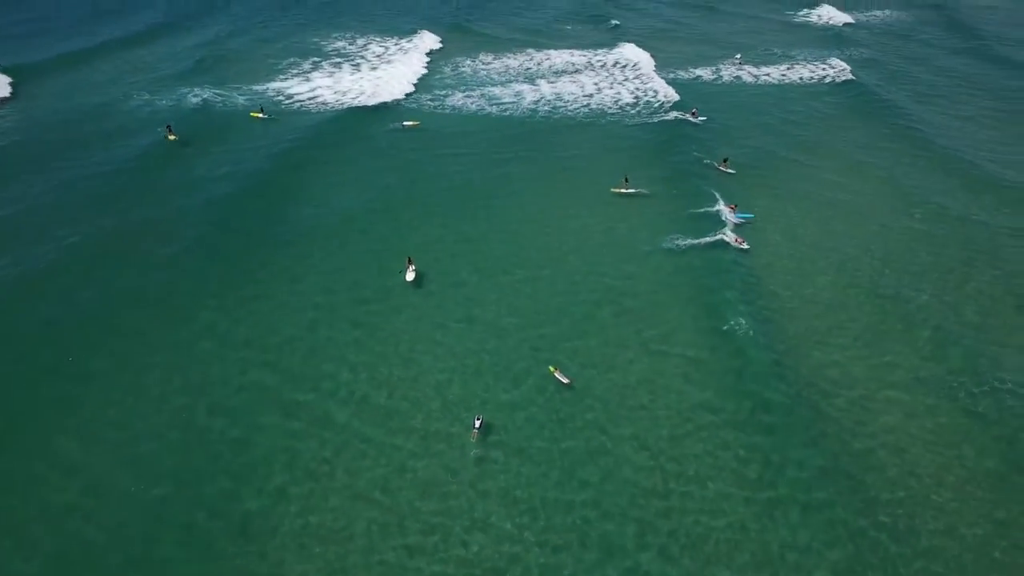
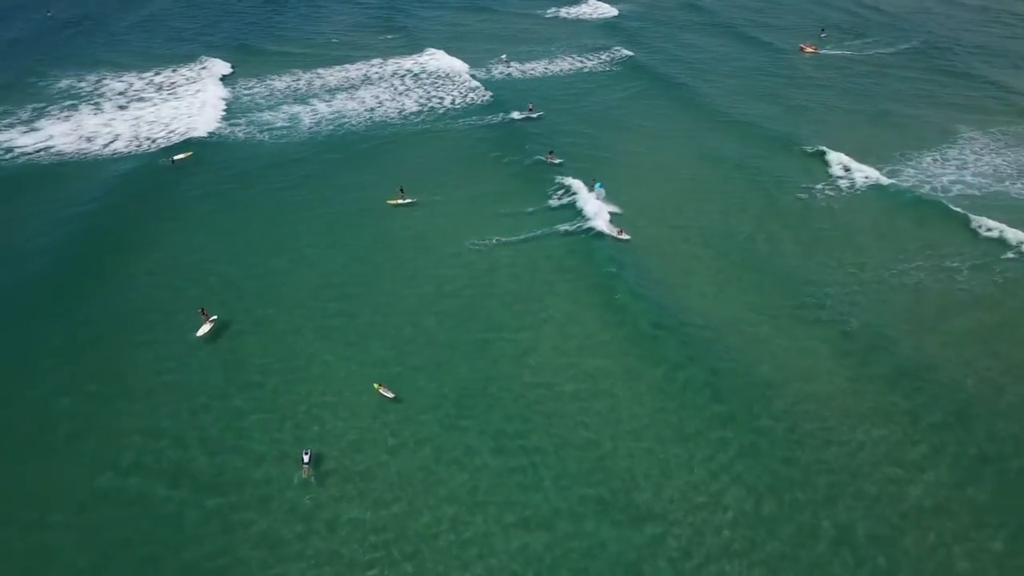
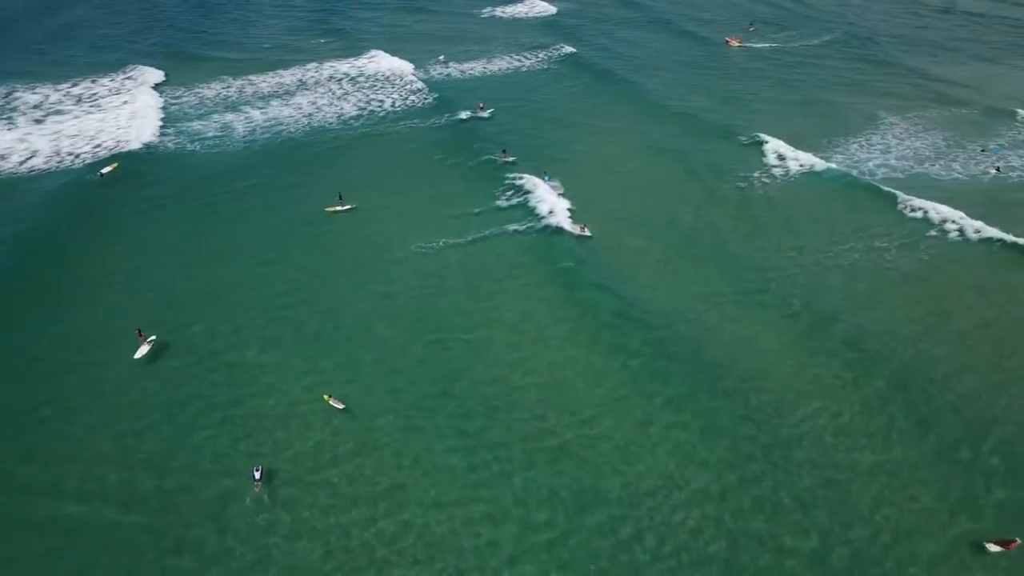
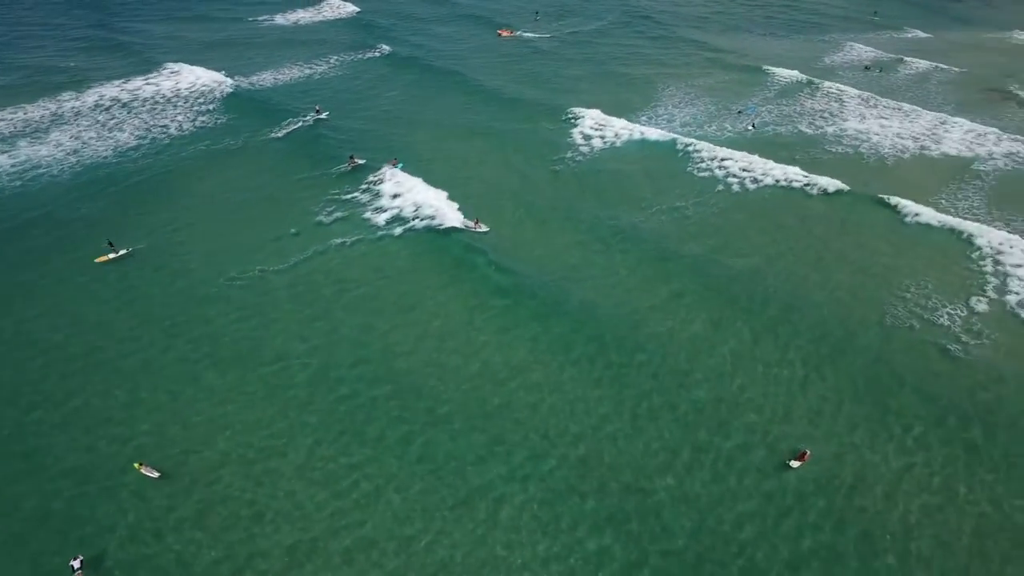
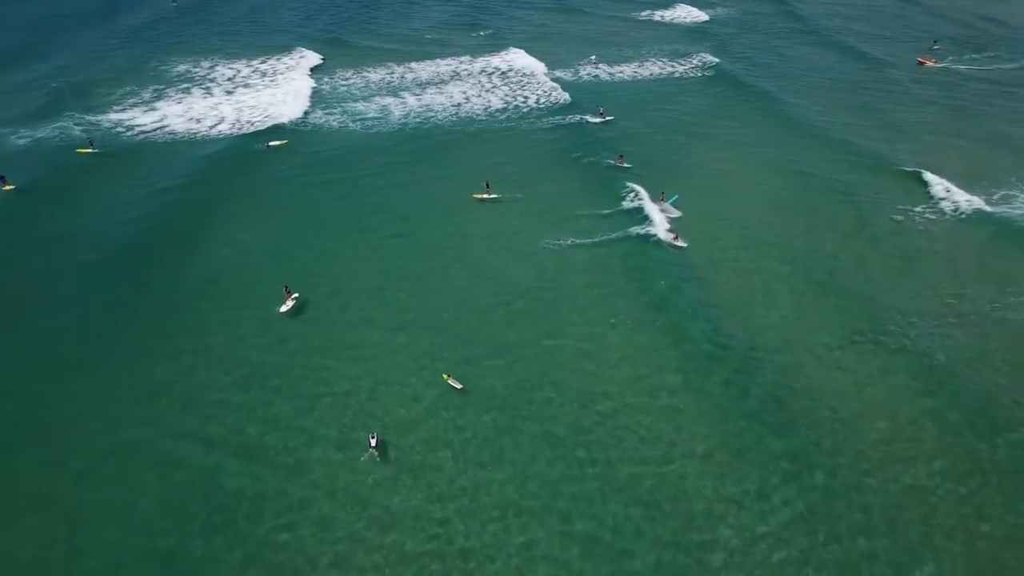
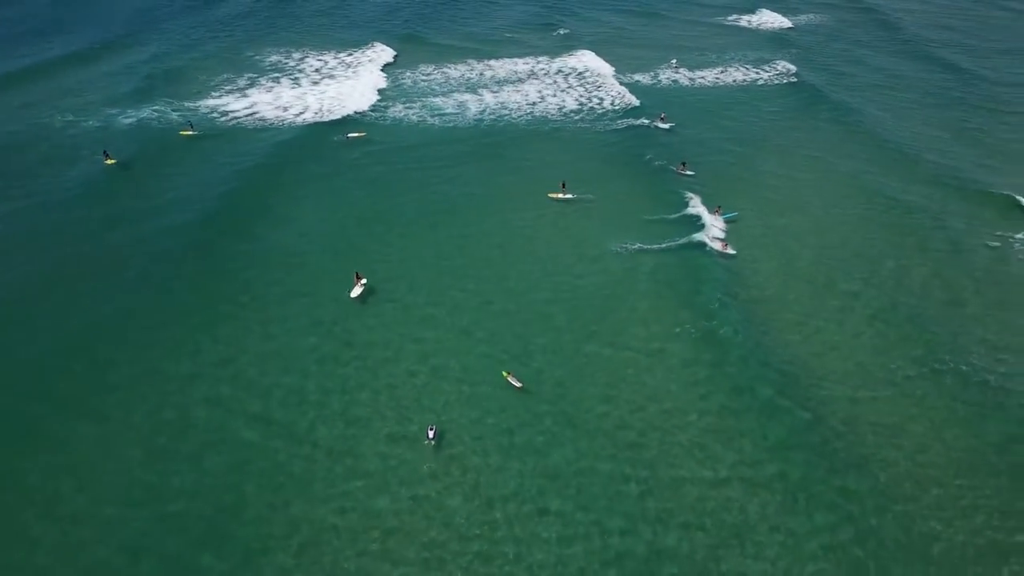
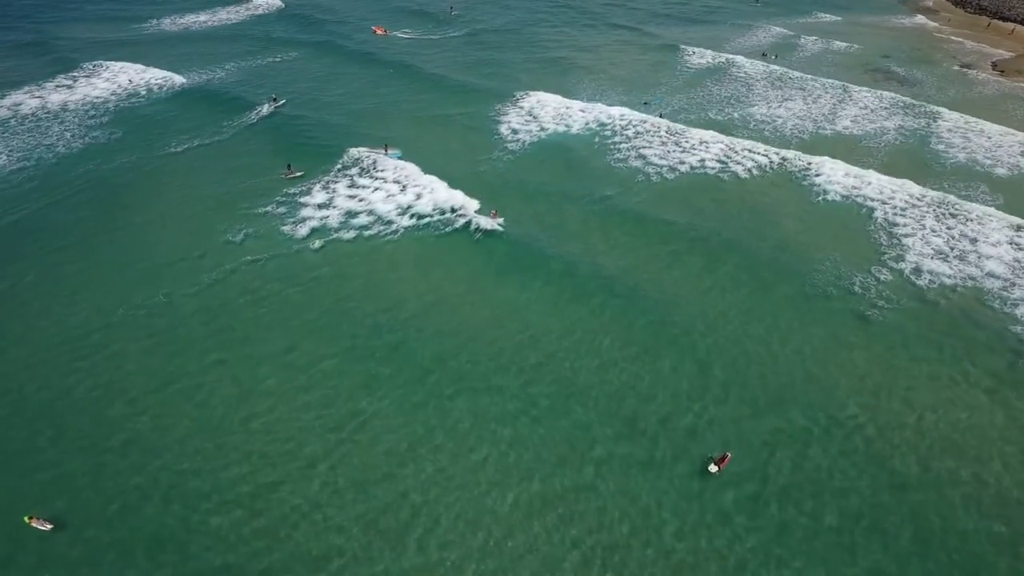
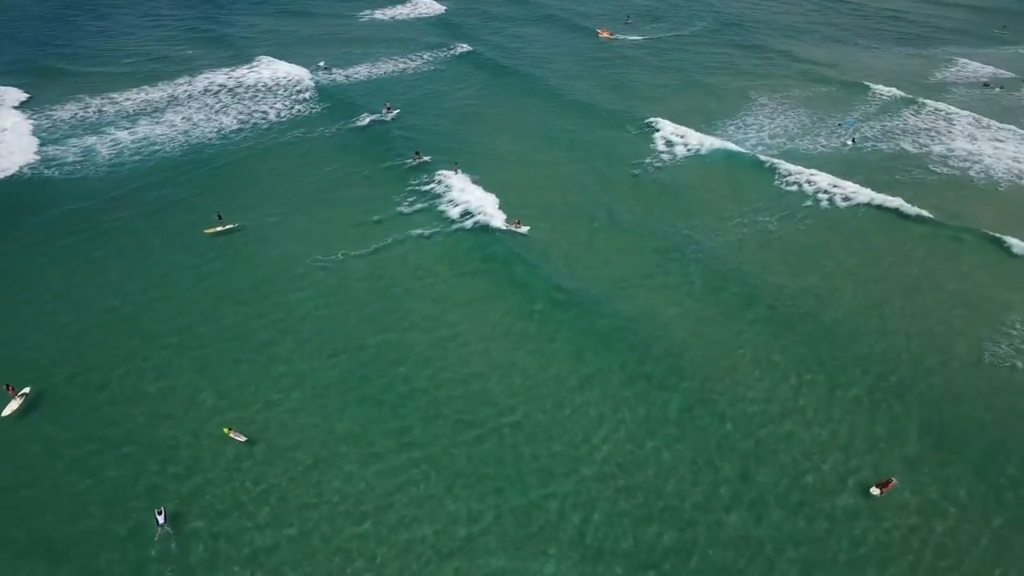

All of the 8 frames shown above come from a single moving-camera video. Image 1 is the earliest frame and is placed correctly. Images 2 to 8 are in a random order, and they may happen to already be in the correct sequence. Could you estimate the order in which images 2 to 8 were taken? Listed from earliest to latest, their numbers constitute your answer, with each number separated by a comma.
6, 5, 2, 3, 8, 4, 7
